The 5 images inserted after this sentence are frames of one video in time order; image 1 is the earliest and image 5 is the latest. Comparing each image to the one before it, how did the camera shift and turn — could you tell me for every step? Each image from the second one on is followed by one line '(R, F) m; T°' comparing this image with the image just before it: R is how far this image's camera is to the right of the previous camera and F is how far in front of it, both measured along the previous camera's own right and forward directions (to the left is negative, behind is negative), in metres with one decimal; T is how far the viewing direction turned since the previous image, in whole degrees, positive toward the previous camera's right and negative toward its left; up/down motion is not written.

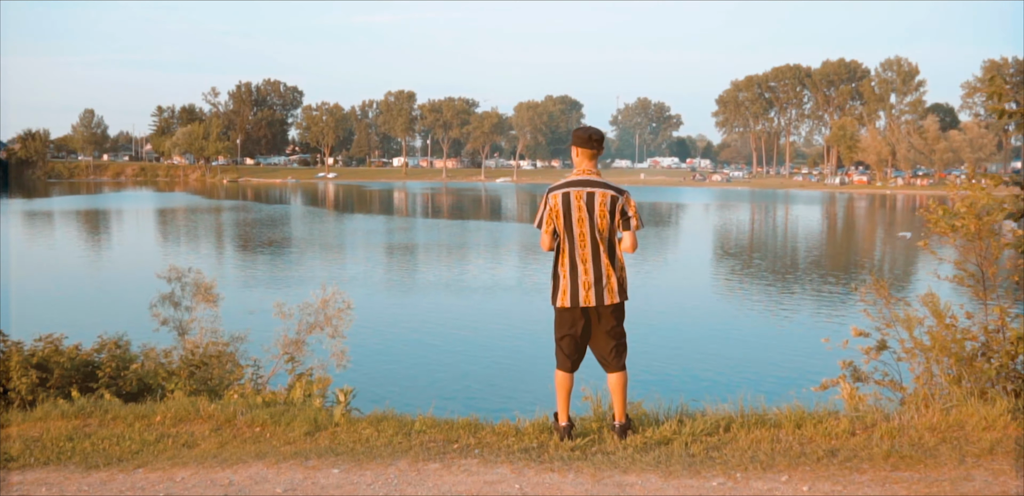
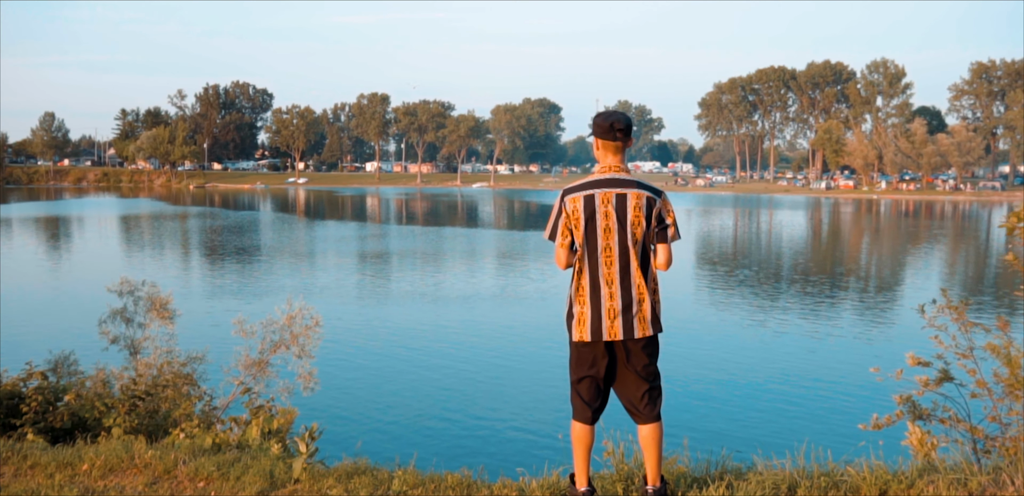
(-0.2, +1.4) m; +2°
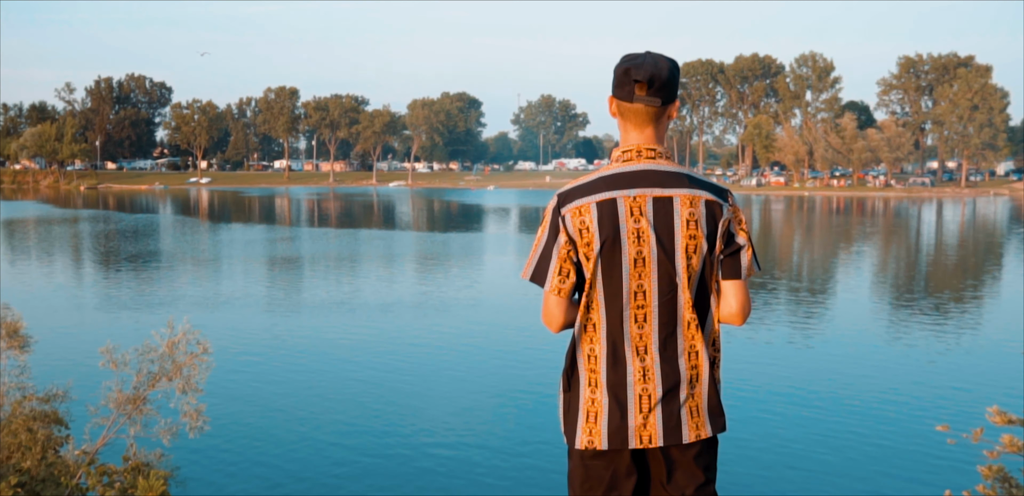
(-0.1, +2.3) m; +5°
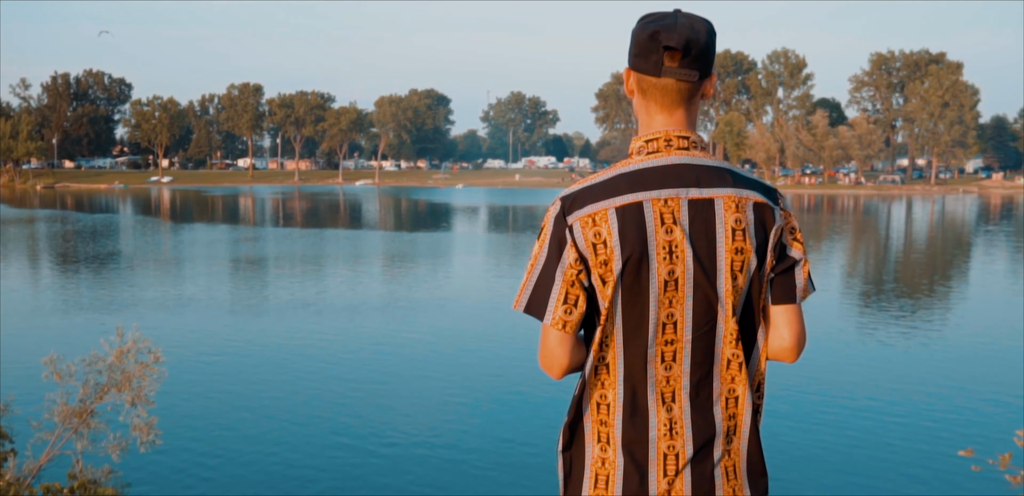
(-0.1, +0.6) m; +2°
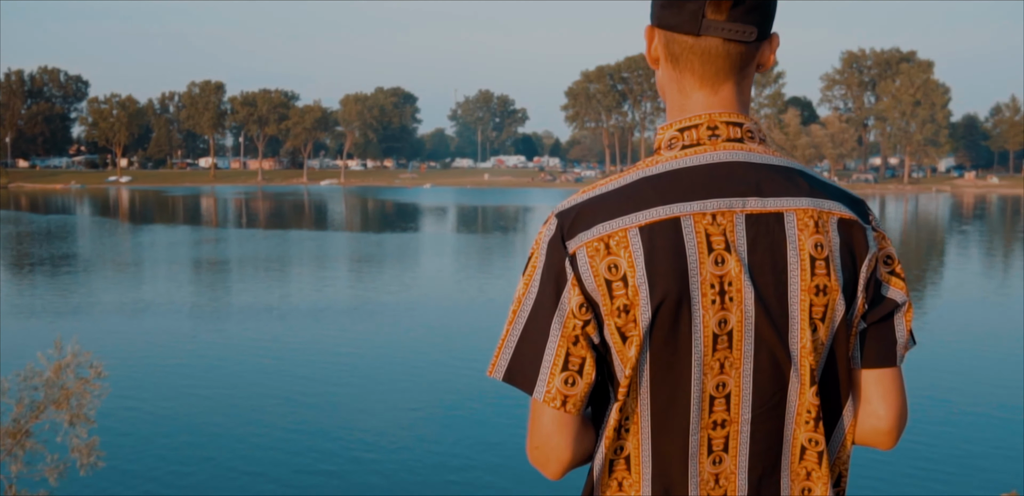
(0.0, +0.7) m; +2°
